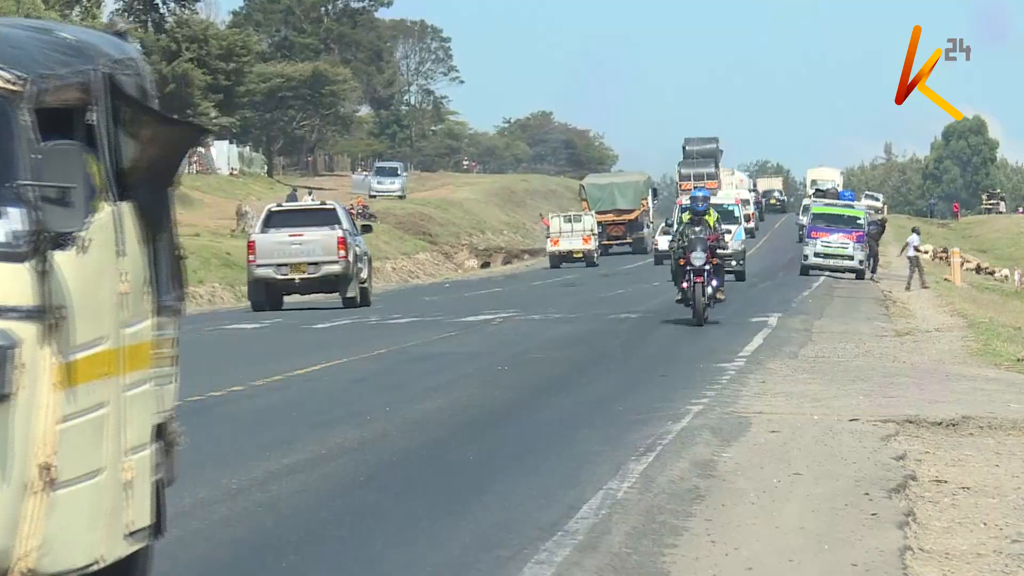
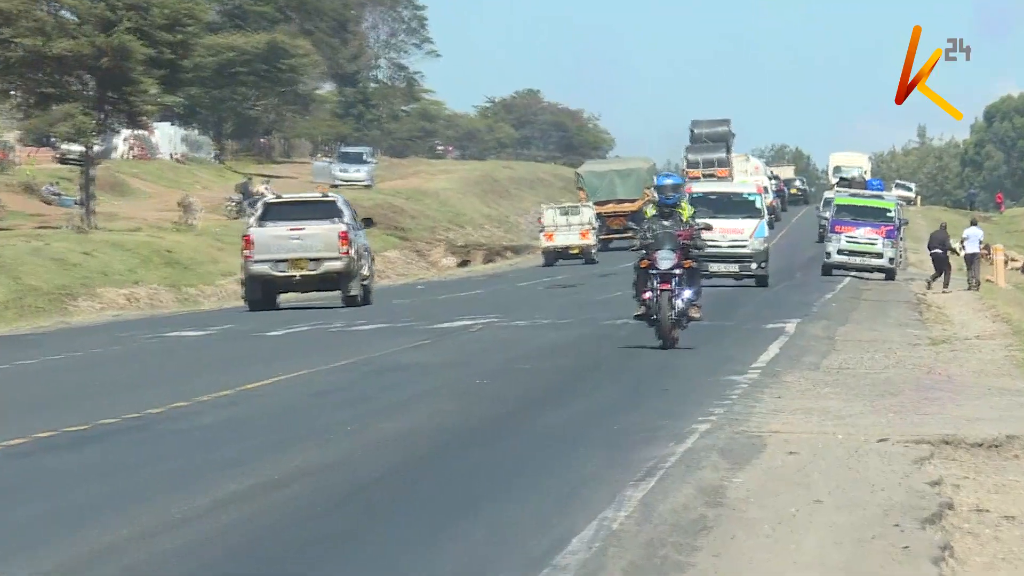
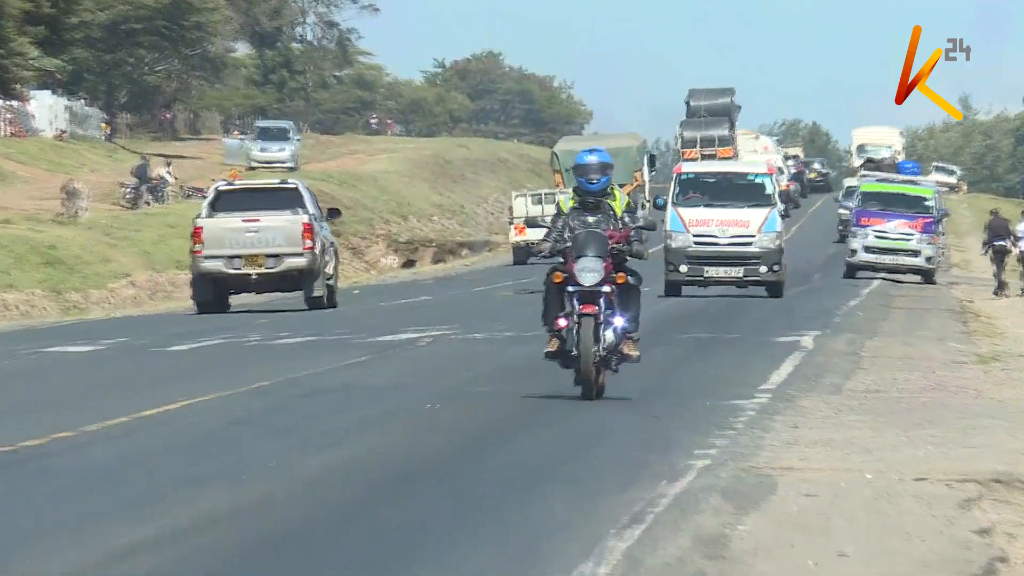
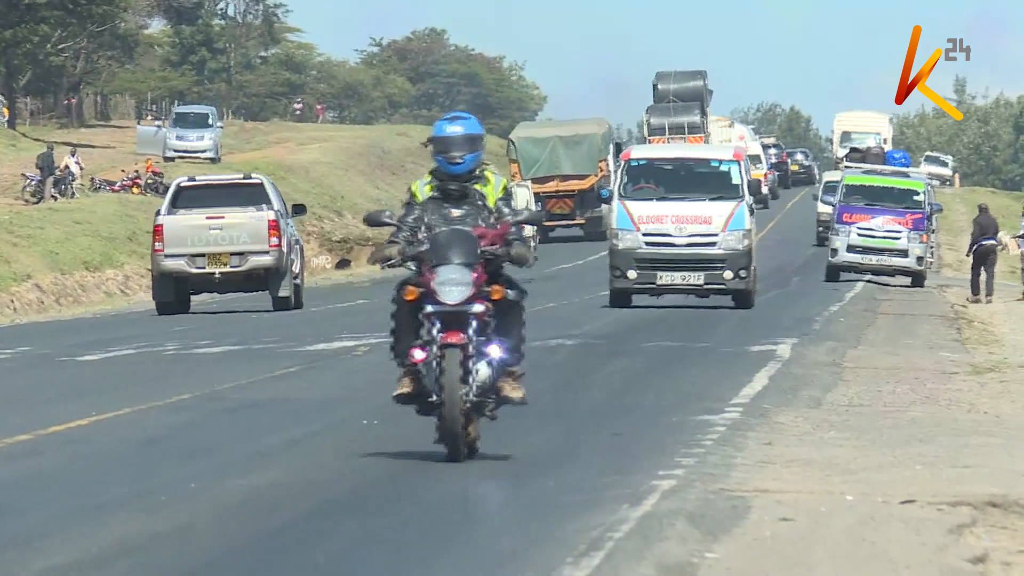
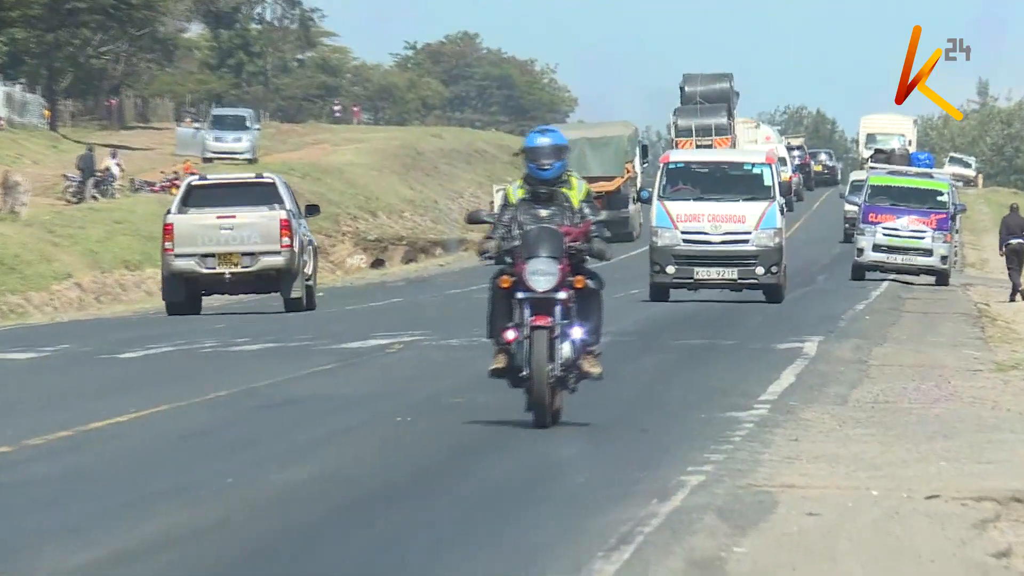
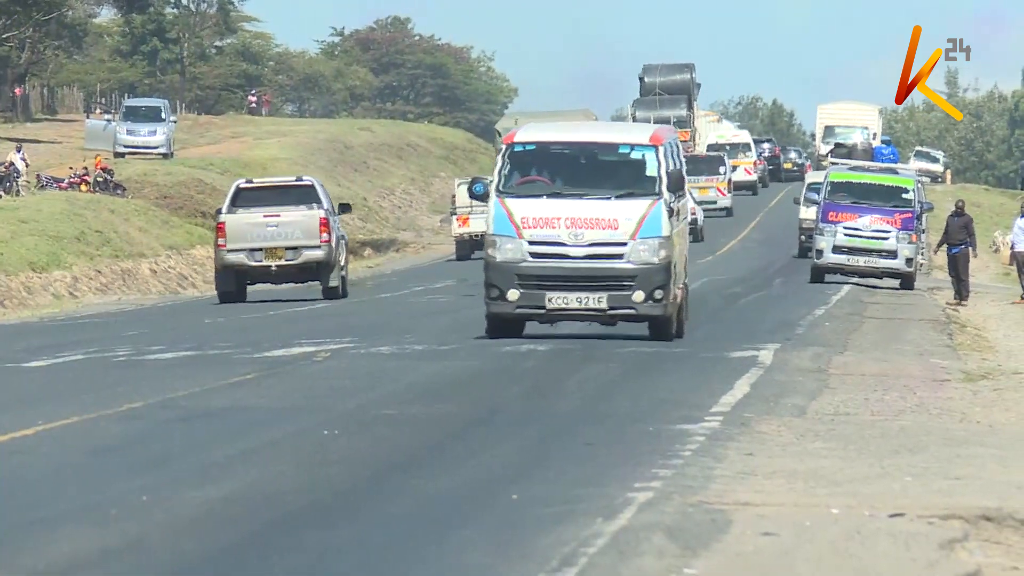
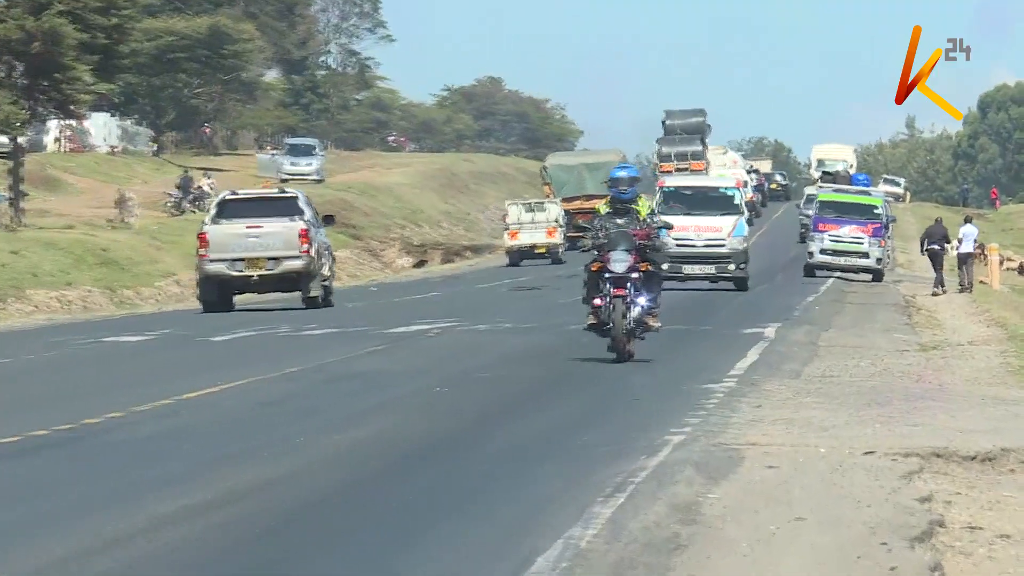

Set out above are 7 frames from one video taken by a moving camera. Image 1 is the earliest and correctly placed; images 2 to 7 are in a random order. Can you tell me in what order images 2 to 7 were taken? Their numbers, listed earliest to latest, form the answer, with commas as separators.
2, 7, 3, 5, 4, 6
